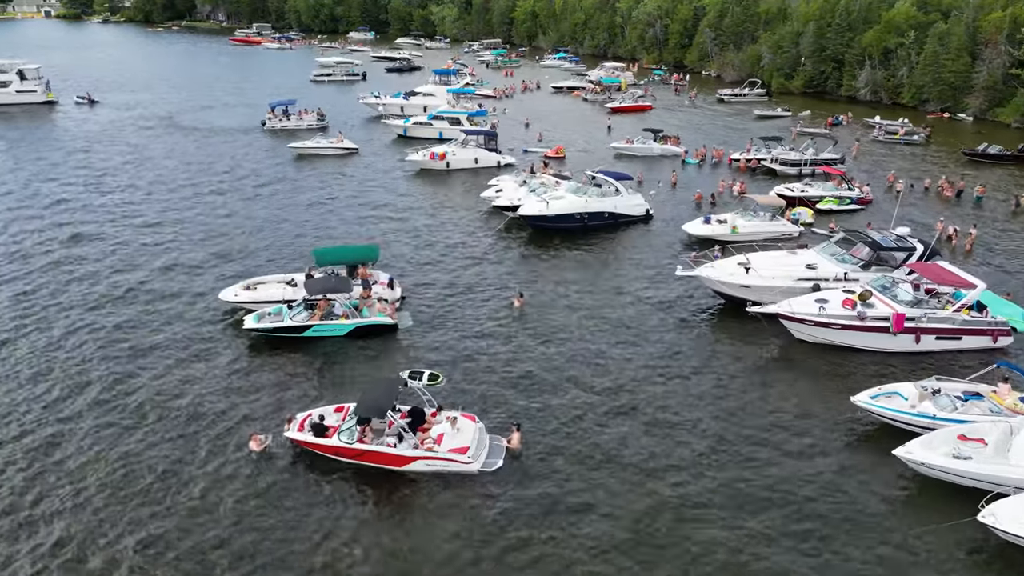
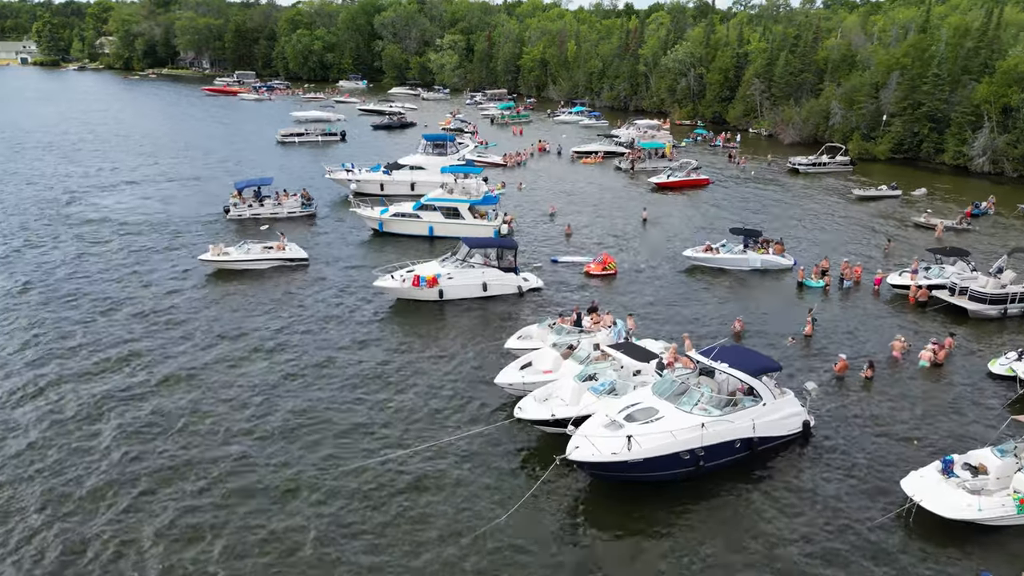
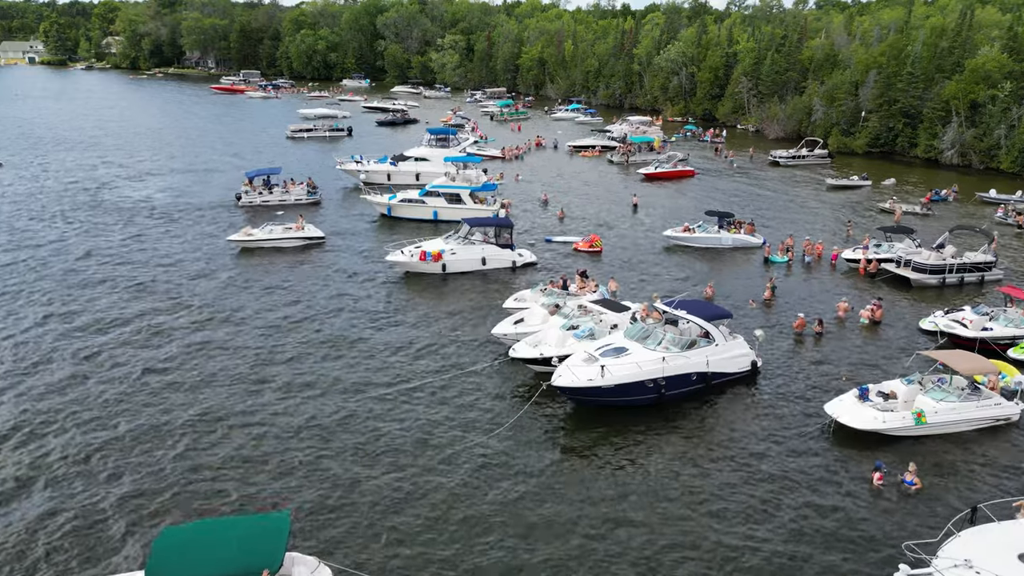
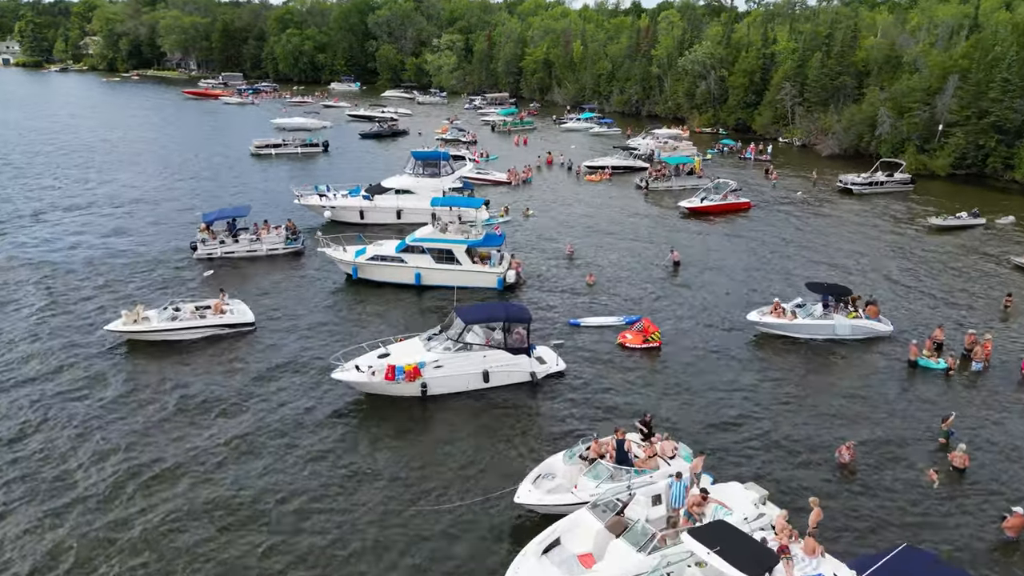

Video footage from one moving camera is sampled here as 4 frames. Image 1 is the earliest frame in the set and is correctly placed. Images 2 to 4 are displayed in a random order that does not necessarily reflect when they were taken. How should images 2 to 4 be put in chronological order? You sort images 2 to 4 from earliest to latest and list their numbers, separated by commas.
3, 2, 4
